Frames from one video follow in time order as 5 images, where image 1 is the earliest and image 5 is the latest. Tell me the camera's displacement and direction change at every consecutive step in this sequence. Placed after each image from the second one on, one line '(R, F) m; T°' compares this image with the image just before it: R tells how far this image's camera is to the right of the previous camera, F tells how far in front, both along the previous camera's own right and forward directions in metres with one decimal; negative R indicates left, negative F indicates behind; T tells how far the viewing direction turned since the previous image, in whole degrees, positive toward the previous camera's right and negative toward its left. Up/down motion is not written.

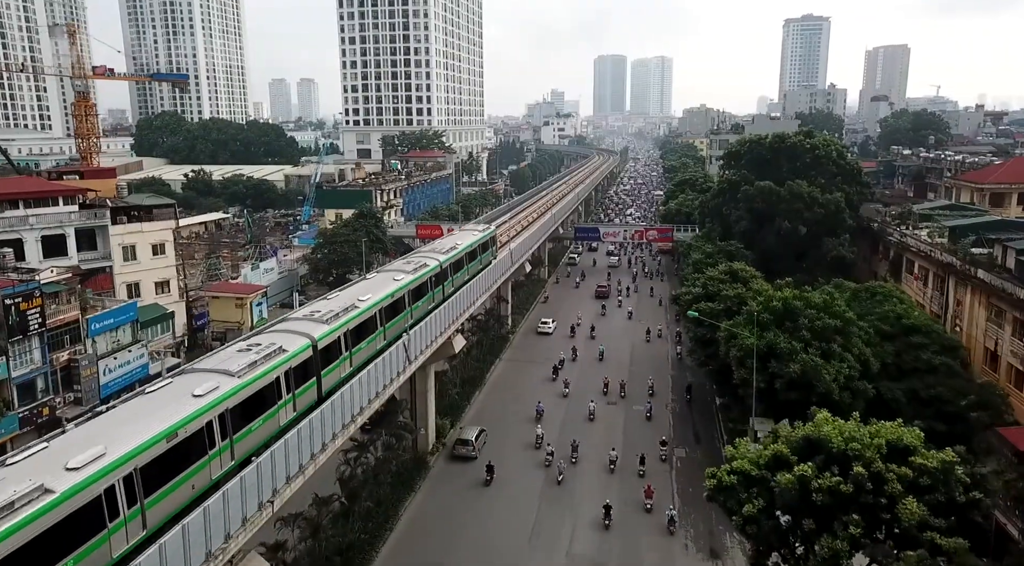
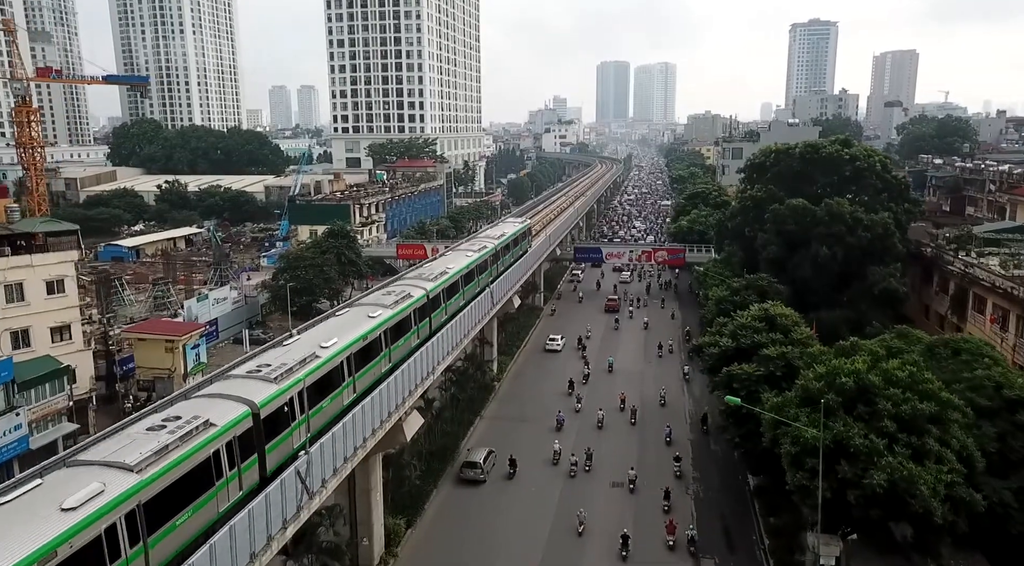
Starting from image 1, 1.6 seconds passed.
(+0.7, +6.0) m; 0°
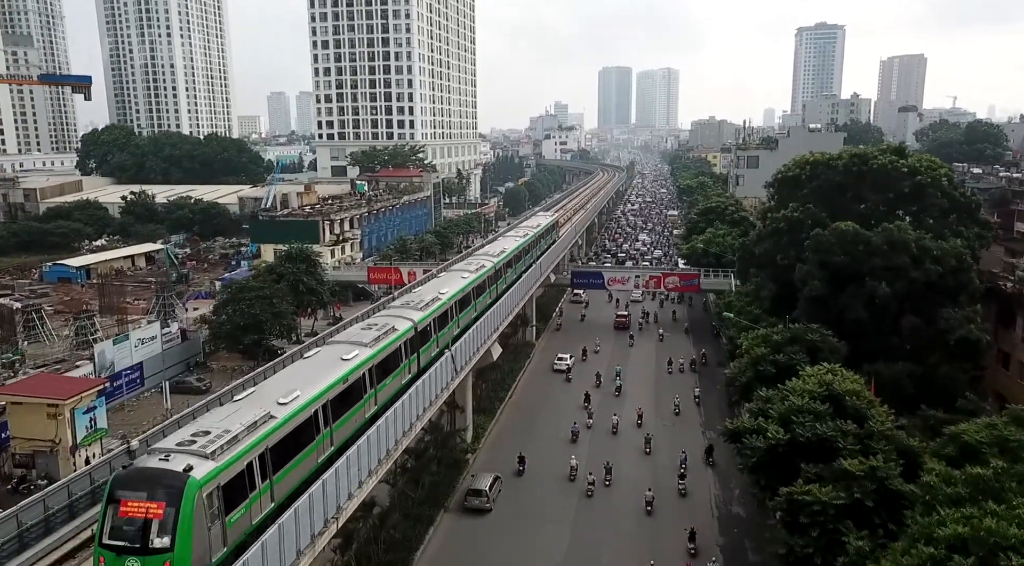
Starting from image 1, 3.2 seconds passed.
(+0.8, +6.4) m; 0°
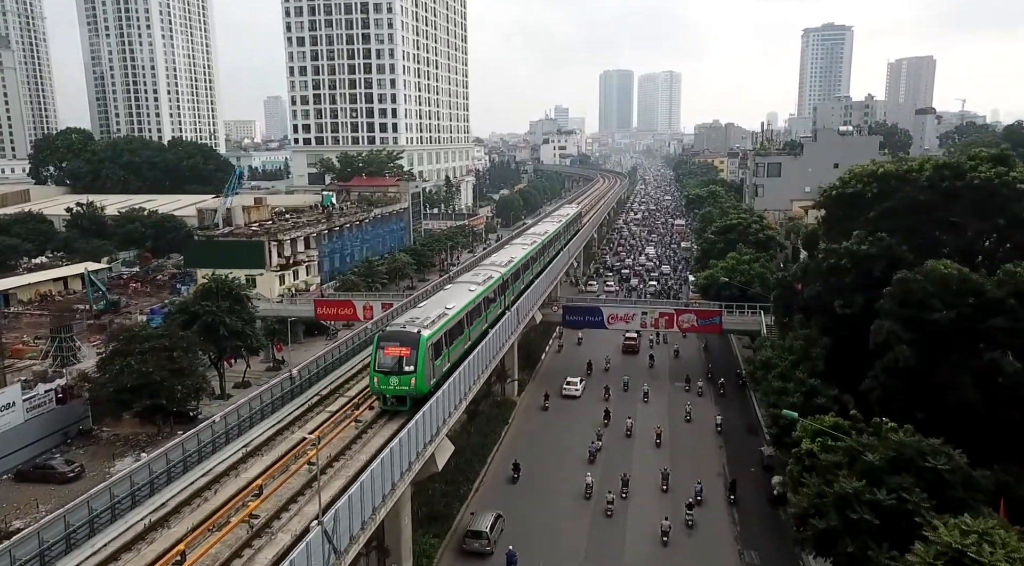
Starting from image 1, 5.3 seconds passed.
(+1.1, +7.9) m; 0°
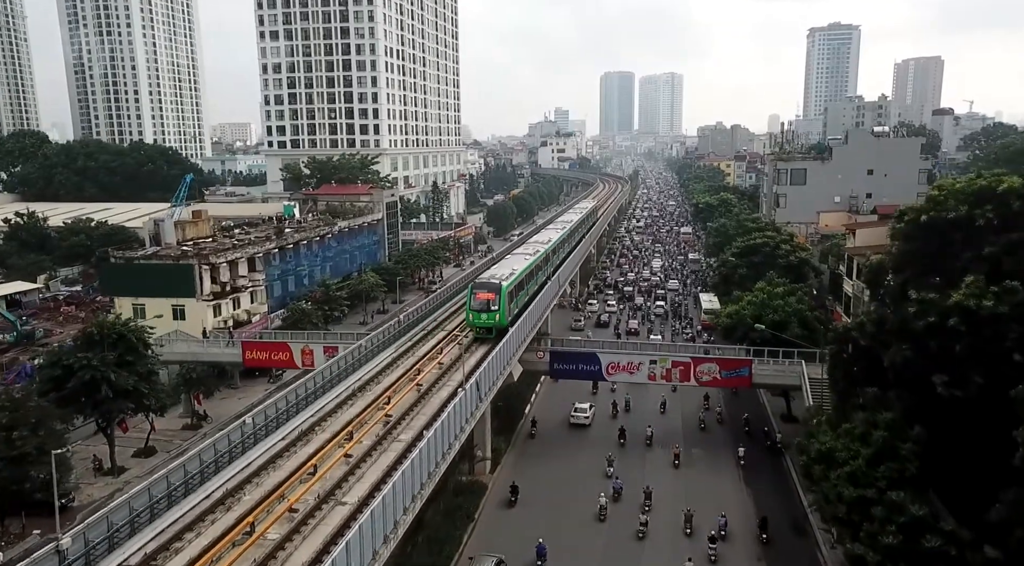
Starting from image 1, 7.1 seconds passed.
(+1.0, +7.1) m; 0°
